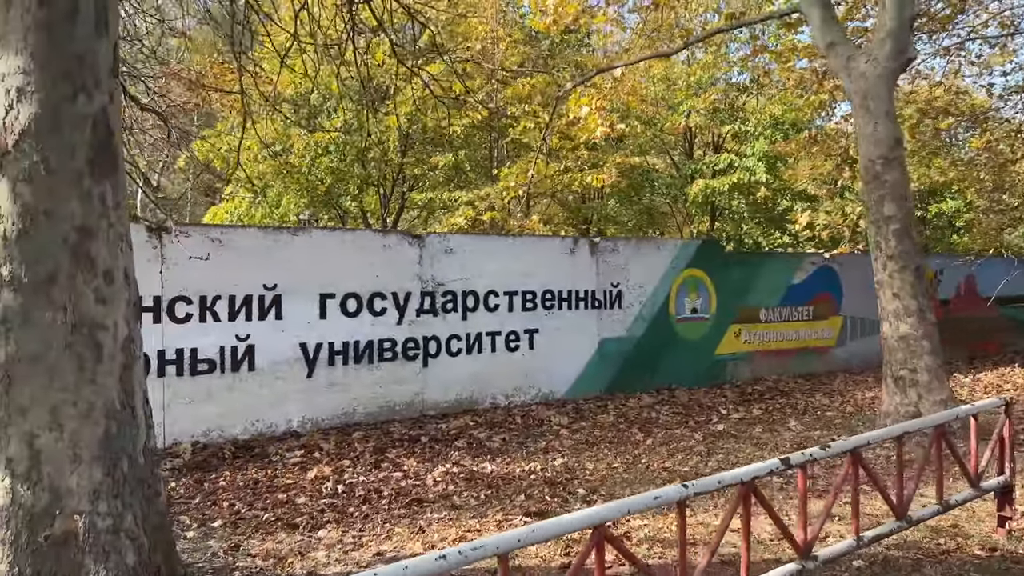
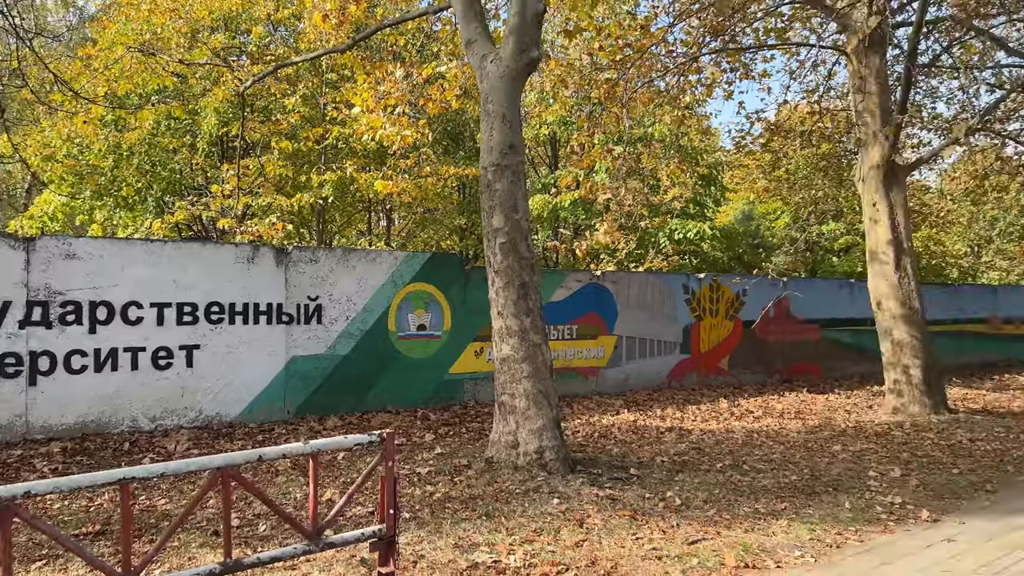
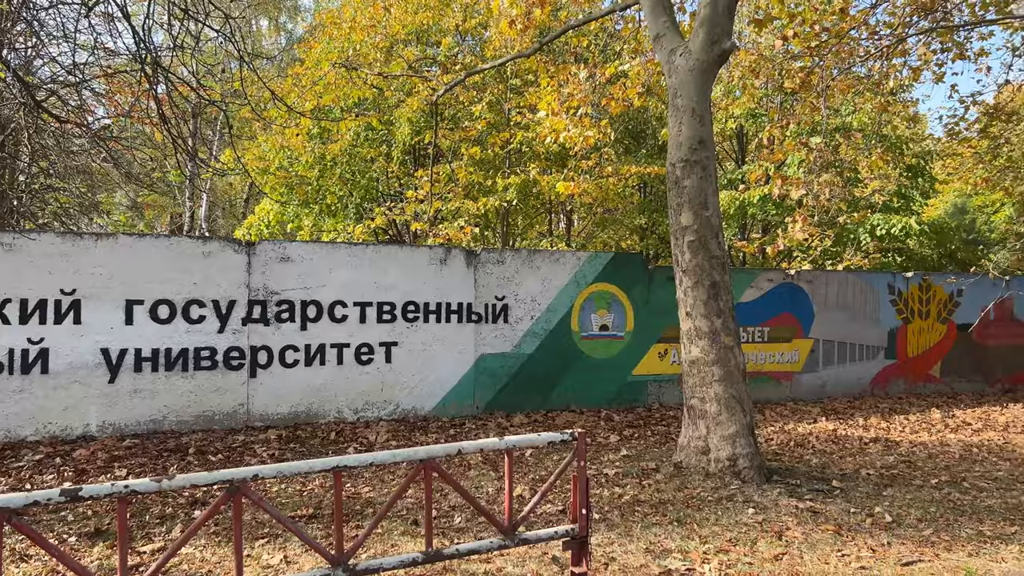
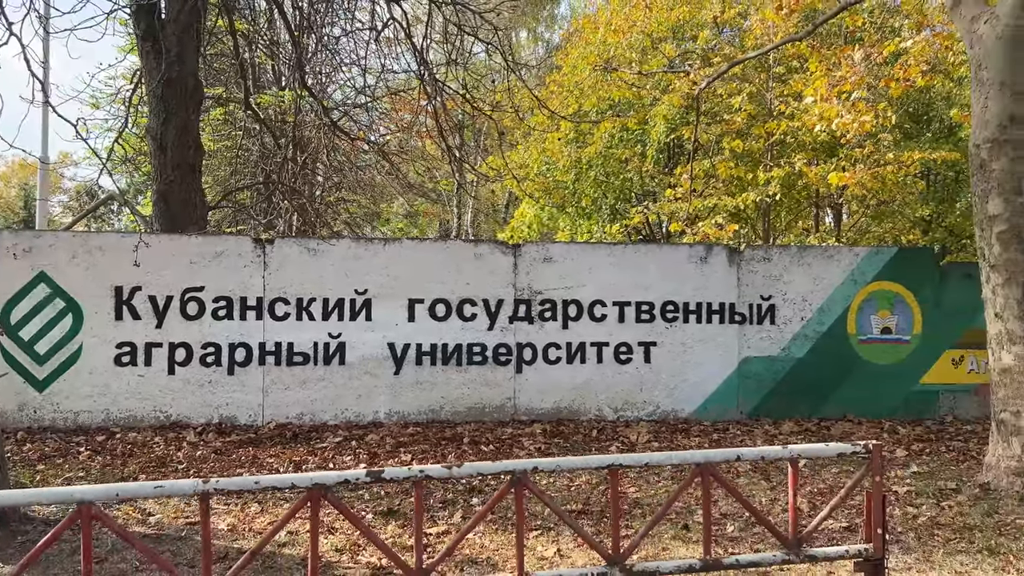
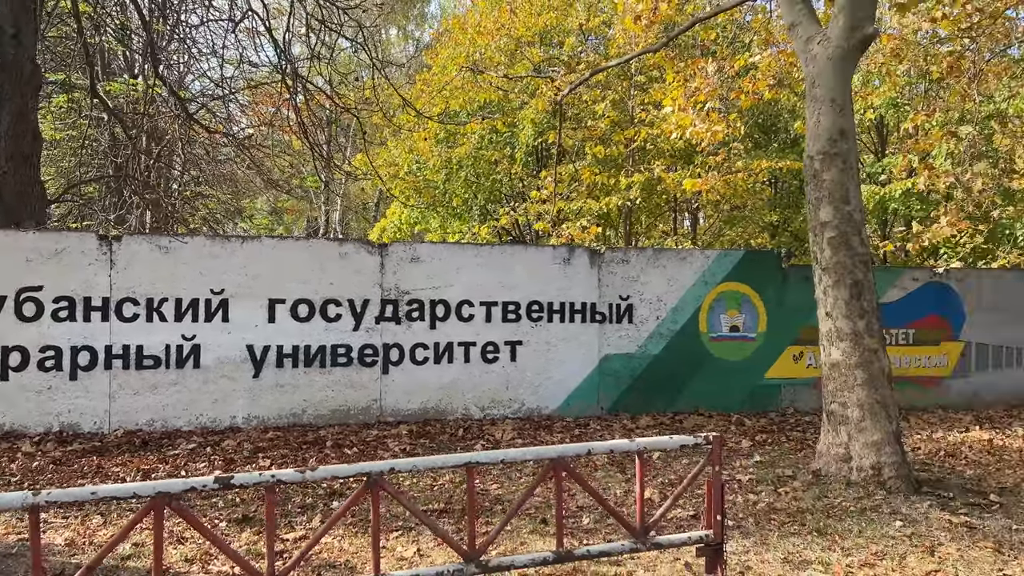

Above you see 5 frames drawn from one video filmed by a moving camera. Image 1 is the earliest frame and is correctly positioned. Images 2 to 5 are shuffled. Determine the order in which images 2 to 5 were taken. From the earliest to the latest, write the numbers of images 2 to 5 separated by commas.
4, 5, 3, 2
